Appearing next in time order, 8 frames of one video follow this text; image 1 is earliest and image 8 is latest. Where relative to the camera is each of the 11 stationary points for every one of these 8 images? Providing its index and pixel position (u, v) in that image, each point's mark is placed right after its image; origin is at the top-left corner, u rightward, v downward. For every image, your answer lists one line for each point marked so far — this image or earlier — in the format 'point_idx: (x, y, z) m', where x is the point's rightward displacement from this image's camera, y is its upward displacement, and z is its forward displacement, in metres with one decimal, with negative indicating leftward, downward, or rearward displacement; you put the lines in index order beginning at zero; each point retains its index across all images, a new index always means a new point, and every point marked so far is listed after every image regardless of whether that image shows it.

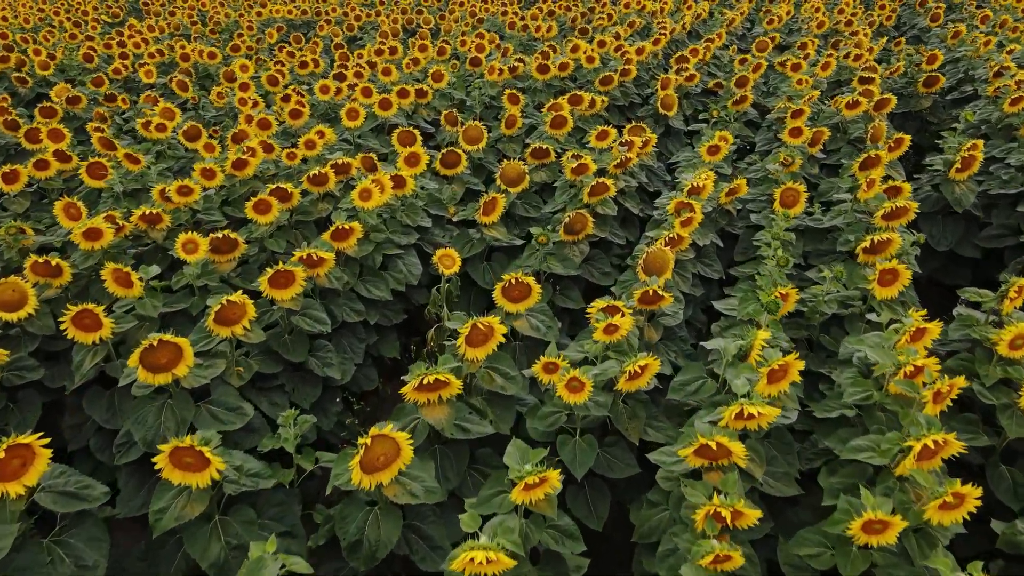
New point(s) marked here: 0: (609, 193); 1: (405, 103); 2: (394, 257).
0: (+0.6, +0.6, +4.5) m
1: (-1.0, +1.7, +6.7) m
2: (-0.7, +0.2, +4.4) m
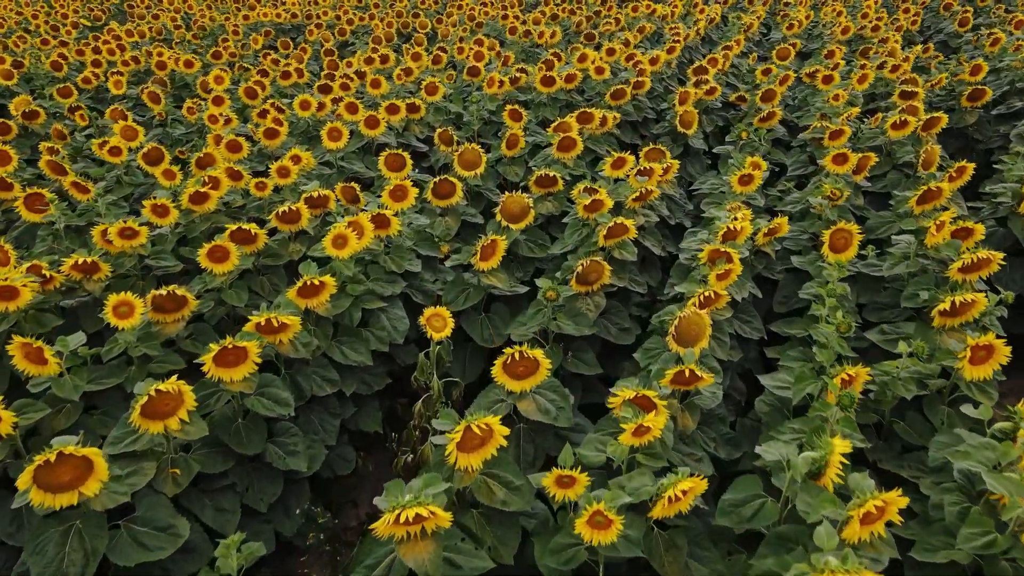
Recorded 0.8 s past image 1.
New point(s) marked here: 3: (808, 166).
0: (+0.6, +0.3, +3.8) m
1: (-1.0, +1.4, +6.0) m
2: (-0.7, -0.1, +3.7) m
3: (+2.1, +0.9, +5.2) m
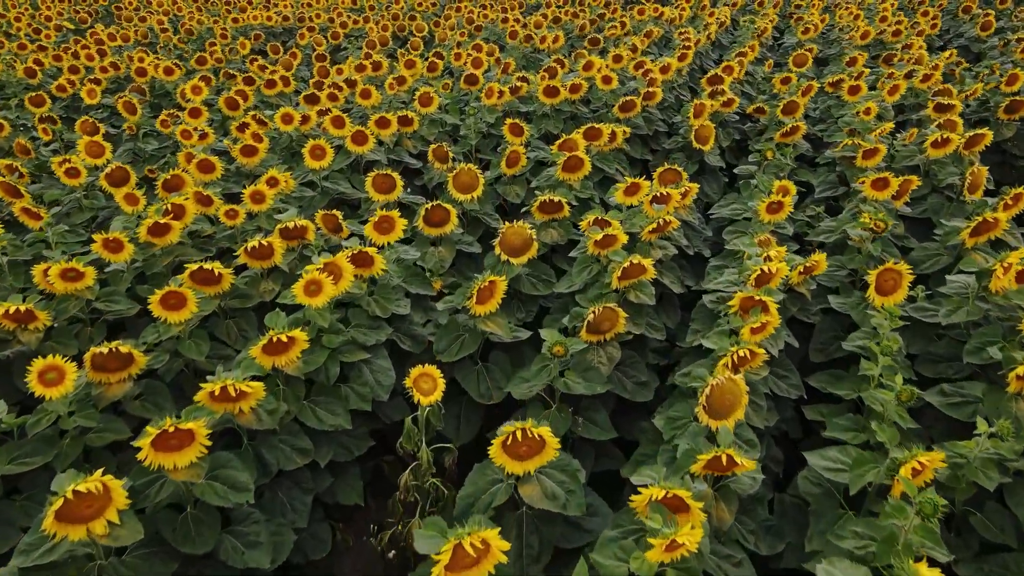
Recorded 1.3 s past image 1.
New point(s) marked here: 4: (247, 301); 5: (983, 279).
0: (+0.6, +0.1, +3.4) m
1: (-1.0, +1.2, +5.5) m
2: (-0.7, -0.3, +3.2) m
3: (+2.1, +0.7, +4.7) m
4: (-1.3, -0.1, +3.5) m
5: (+2.1, 0.0, +3.2) m
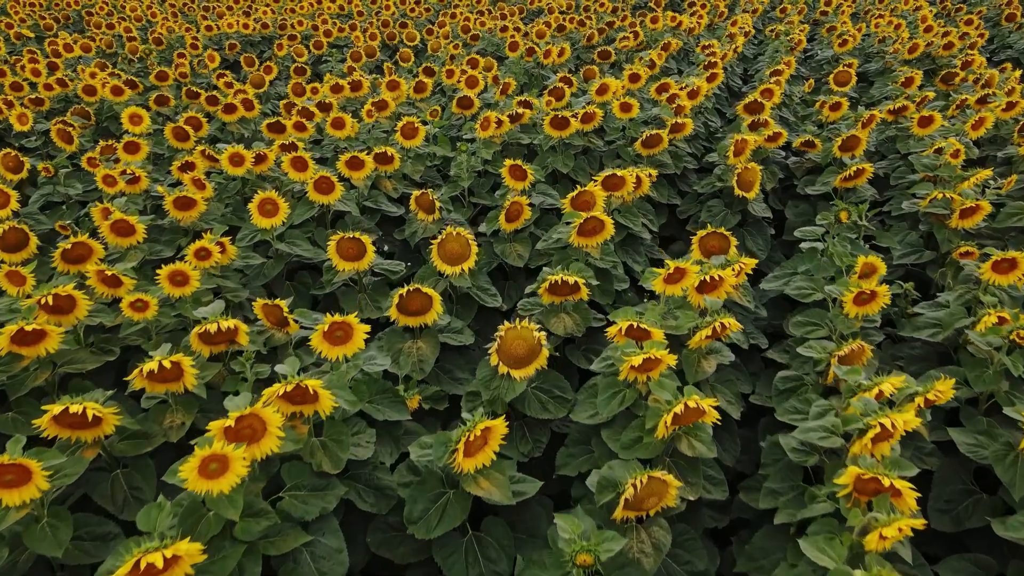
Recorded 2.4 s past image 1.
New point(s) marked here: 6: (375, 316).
0: (+0.6, -0.4, +2.4) m
1: (-1.0, +0.7, +4.5) m
2: (-0.7, -0.8, +2.2) m
3: (+2.1, +0.2, +3.7) m
4: (-1.3, -0.5, +2.5) m
5: (+2.1, -0.4, +2.2) m
6: (-0.7, -0.2, +3.8) m
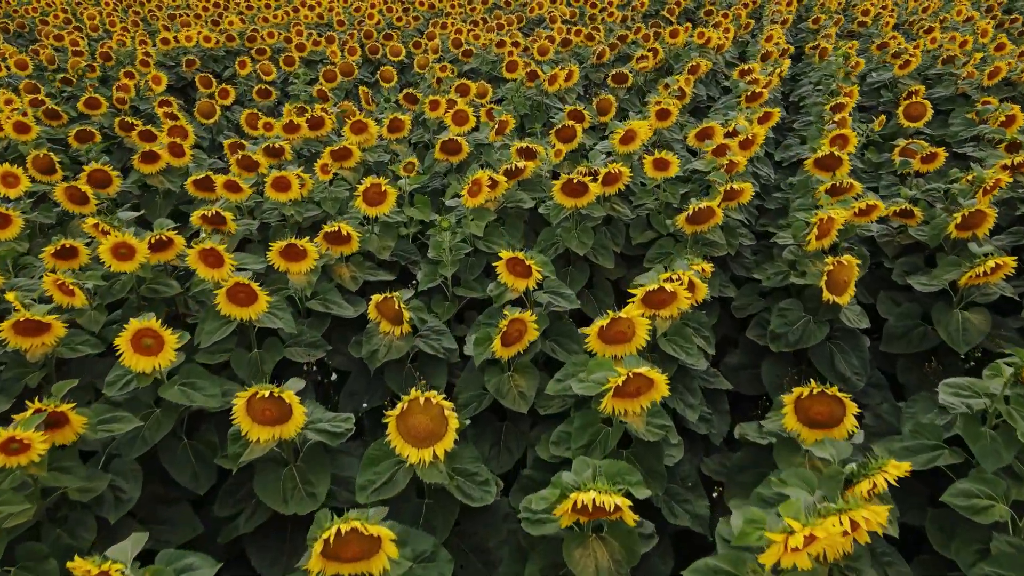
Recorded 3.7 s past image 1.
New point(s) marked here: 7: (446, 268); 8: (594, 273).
0: (+0.6, -1.0, +1.1) m
1: (-1.0, +0.1, +3.2) m
2: (-0.7, -1.4, +1.0) m
3: (+2.1, -0.5, +2.5) m
4: (-1.3, -1.2, +1.2) m
5: (+2.1, -1.1, +0.9) m
6: (-0.7, -0.8, +2.5) m
7: (-0.3, +0.1, +3.7) m
8: (+0.5, +0.1, +4.0) m
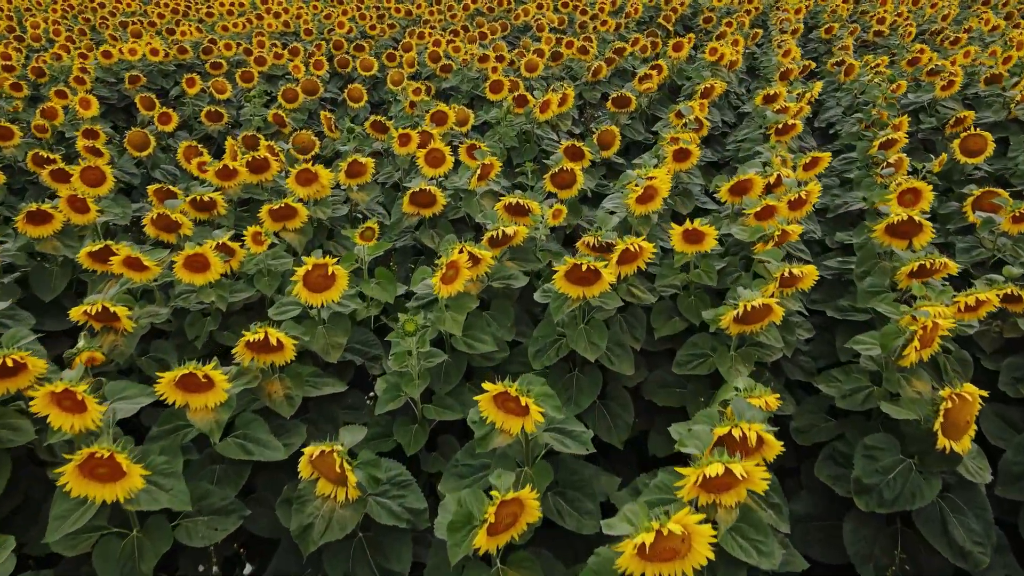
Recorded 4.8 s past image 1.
0: (+0.7, -1.5, +0.2) m
1: (-1.0, -0.4, +2.3) m
2: (-0.7, -1.9, 0.0) m
3: (+2.1, -0.9, +1.6) m
4: (-1.3, -1.6, +0.3) m
5: (+2.1, -1.5, +0.1) m
6: (-0.7, -1.2, +1.6) m
7: (-0.4, -0.4, +2.8) m
8: (+0.4, -0.4, +3.0) m
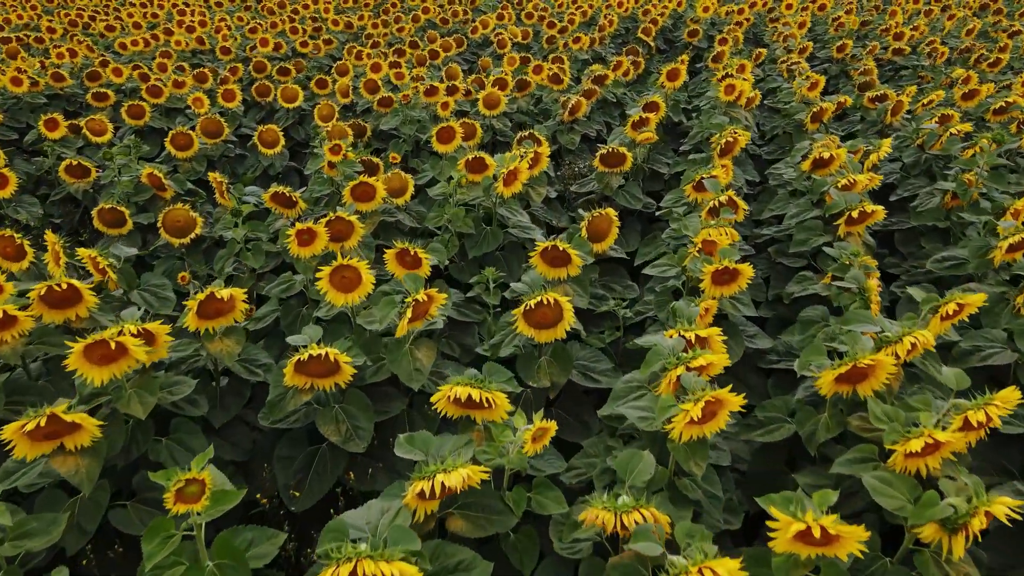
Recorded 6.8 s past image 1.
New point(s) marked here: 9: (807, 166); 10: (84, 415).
0: (+0.7, -2.2, -1.3) m
1: (-1.1, -1.2, +0.7) m
2: (-0.6, -2.7, -1.6) m
3: (+2.1, -1.6, +0.1) m
4: (-1.2, -2.4, -1.3) m
5: (+2.2, -2.2, -1.4) m
6: (-0.8, -2.0, 0.0) m
7: (-0.5, -1.1, +1.2) m
8: (+0.3, -1.1, +1.5) m
9: (+1.6, +0.6, +3.8) m
10: (-1.2, -0.4, +2.0) m
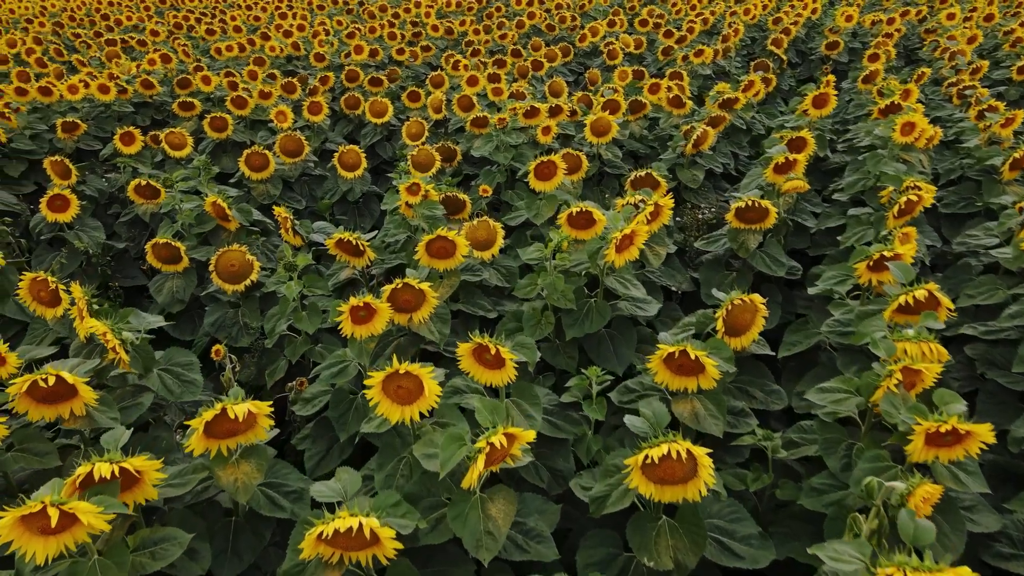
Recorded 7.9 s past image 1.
0: (+0.4, -2.6, -2.2) m
1: (-1.1, -1.5, +0.1) m
2: (-1.0, -3.0, -2.2) m
3: (+2.0, -2.1, -0.9) m
4: (-1.5, -2.7, -1.9) m
5: (+1.8, -2.7, -2.4) m
6: (-0.9, -2.3, -0.7) m
7: (-0.4, -1.5, +0.5) m
8: (+0.4, -1.5, +0.7) m
9: (+2.0, +0.2, +2.8) m
10: (-1.0, -0.7, +1.4) m
